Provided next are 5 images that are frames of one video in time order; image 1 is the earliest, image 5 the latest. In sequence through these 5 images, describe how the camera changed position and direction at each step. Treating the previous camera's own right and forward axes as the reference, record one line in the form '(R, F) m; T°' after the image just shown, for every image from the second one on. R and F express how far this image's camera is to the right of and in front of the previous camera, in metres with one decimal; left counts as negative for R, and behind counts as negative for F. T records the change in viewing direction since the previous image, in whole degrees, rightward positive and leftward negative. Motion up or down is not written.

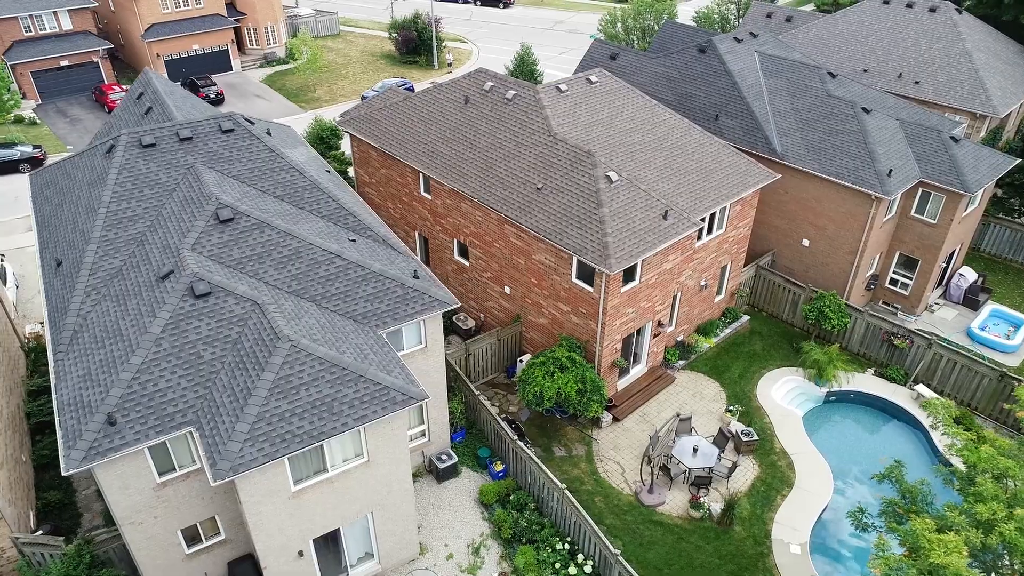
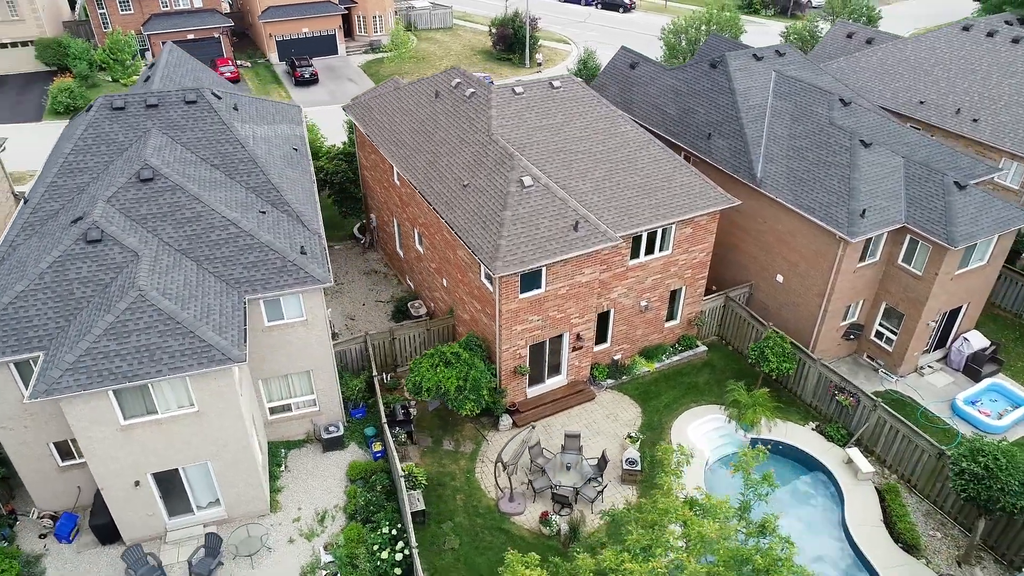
(+7.2, +0.5) m; -12°
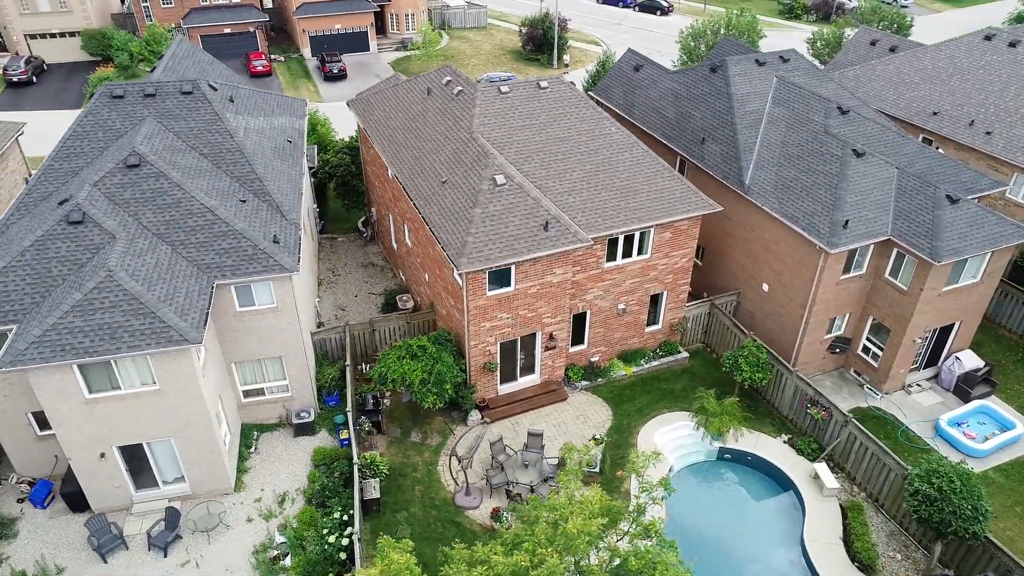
(+2.3, -0.1) m; -4°
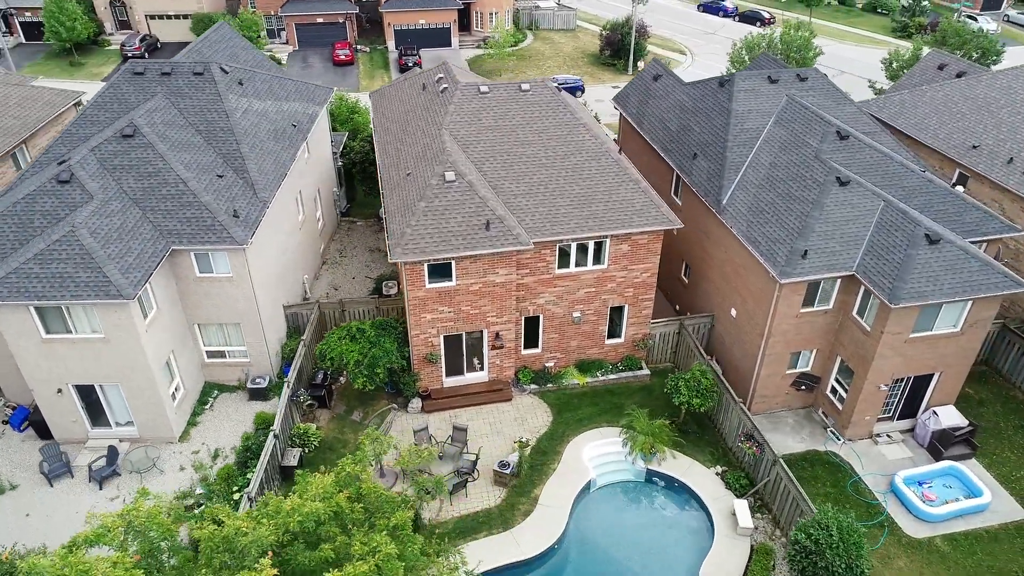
(+5.2, +0.1) m; -9°
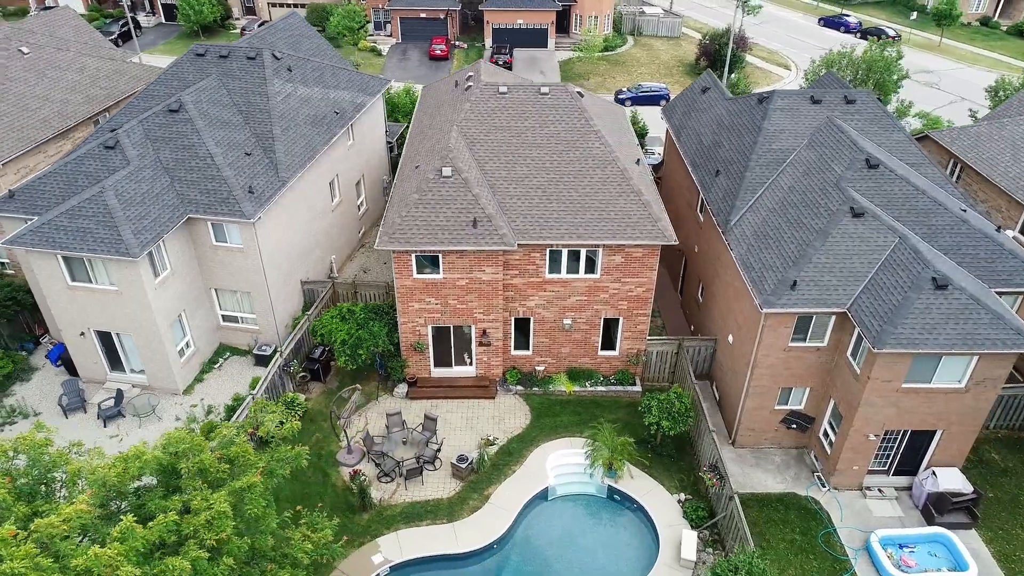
(+4.0, +0.2) m; -9°
